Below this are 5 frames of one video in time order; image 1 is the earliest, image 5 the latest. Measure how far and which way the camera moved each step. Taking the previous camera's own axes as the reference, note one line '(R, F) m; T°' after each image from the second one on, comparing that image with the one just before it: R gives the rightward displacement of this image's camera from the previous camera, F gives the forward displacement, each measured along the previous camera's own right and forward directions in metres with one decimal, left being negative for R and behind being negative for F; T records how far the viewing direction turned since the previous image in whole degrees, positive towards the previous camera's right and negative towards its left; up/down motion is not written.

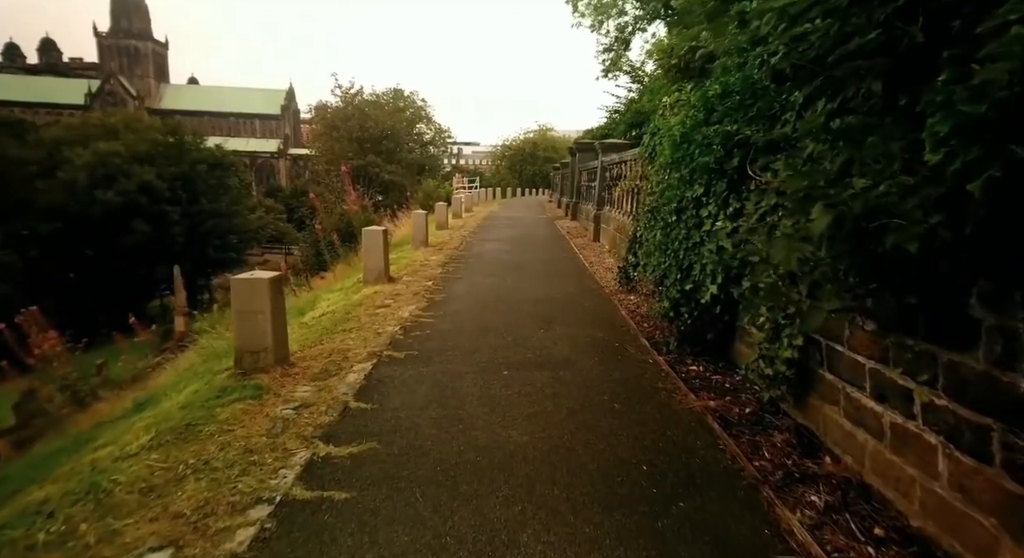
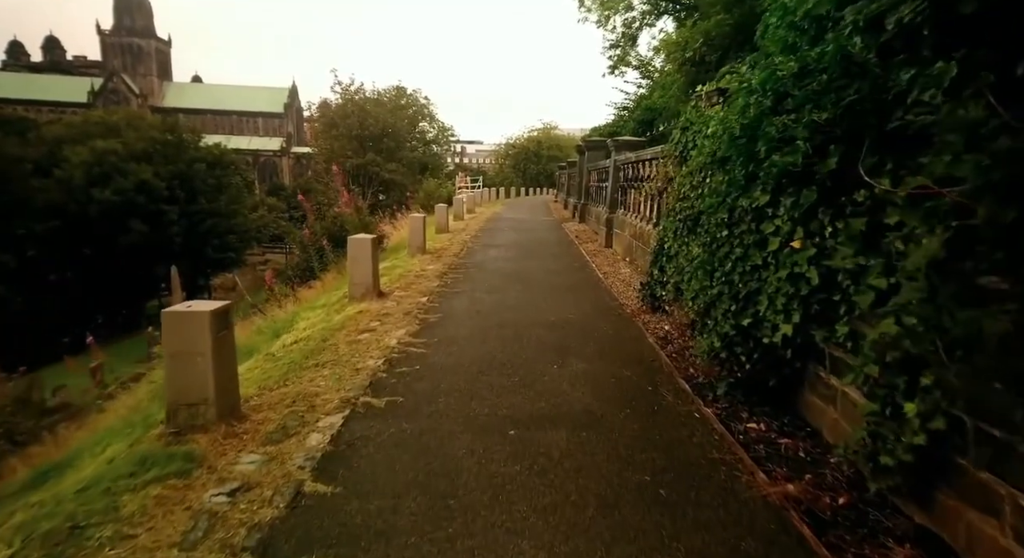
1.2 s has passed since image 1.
(0.0, +1.0) m; 0°
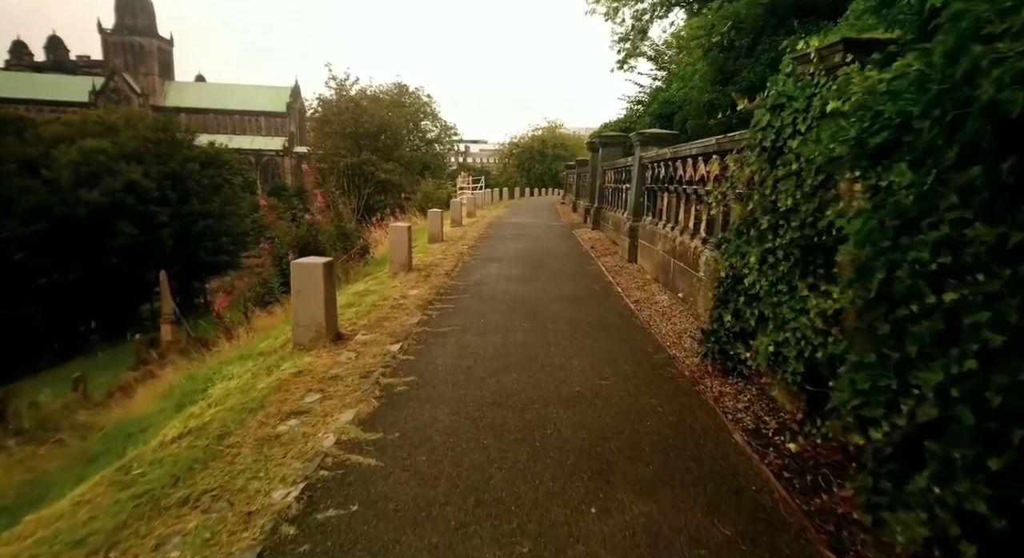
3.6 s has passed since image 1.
(0.0, +1.9) m; 0°
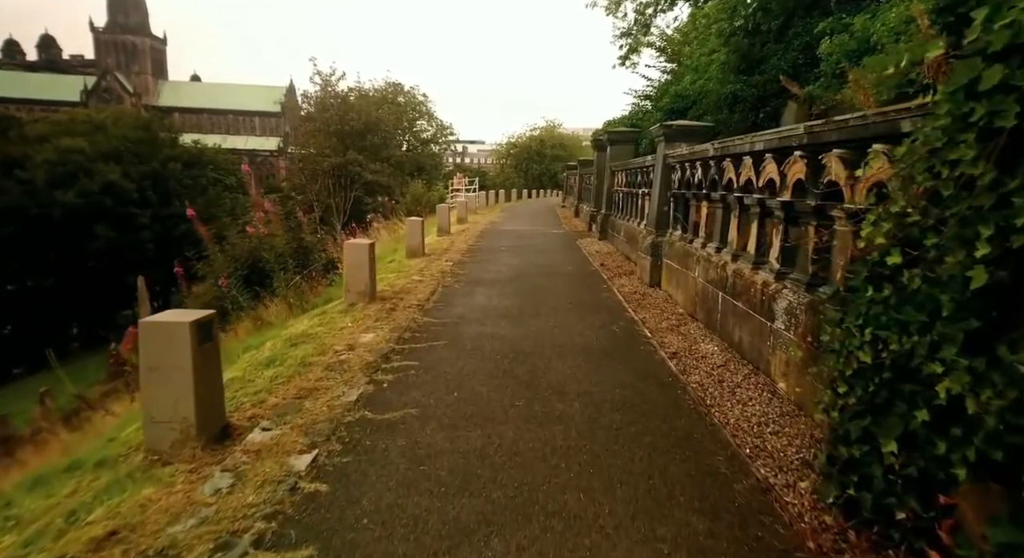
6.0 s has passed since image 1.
(+0.1, +1.9) m; 0°
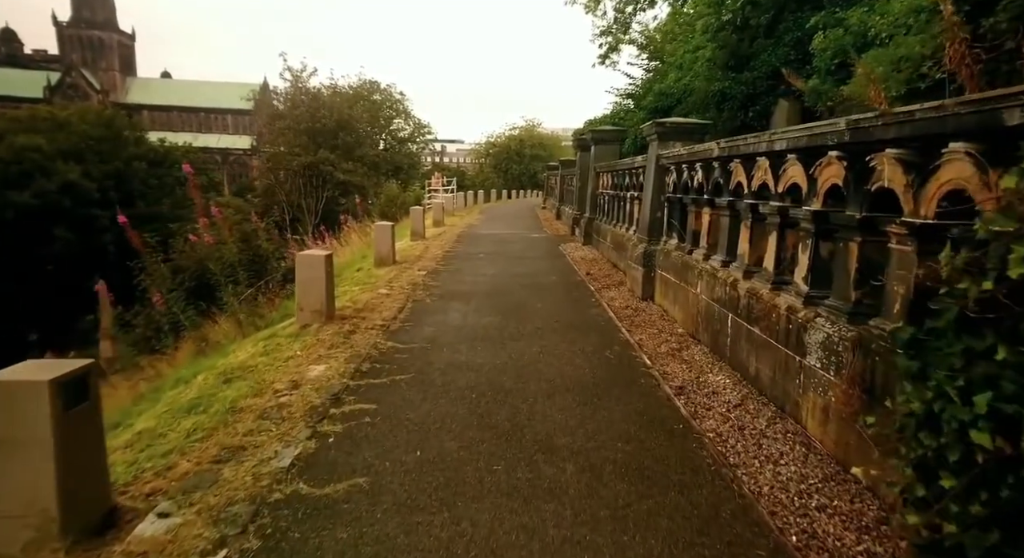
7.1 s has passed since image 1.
(0.0, +0.8) m; +2°
